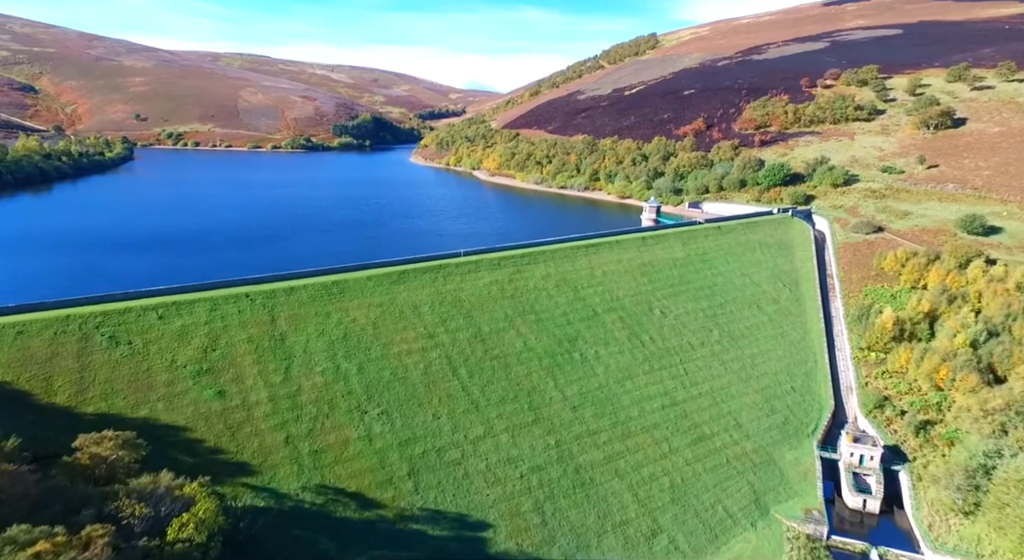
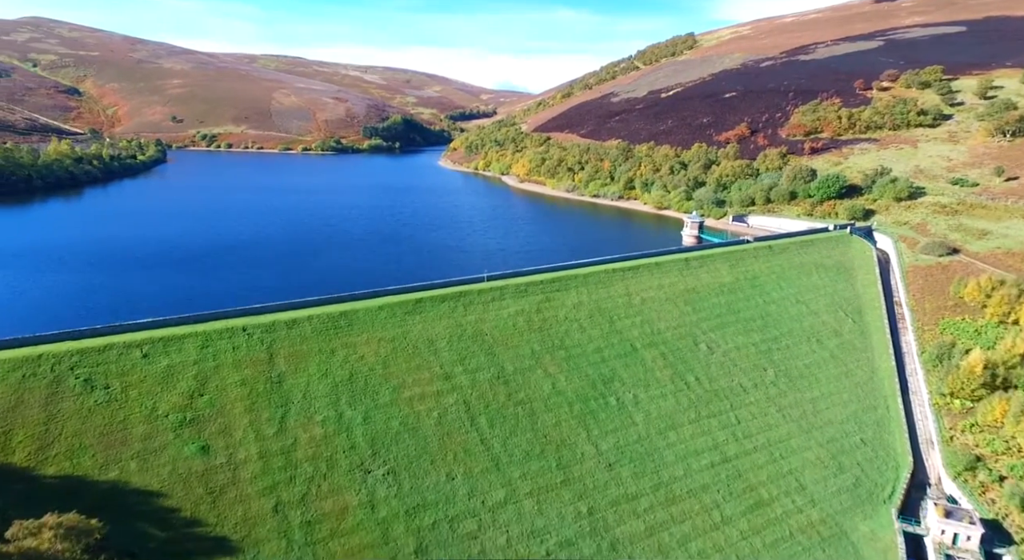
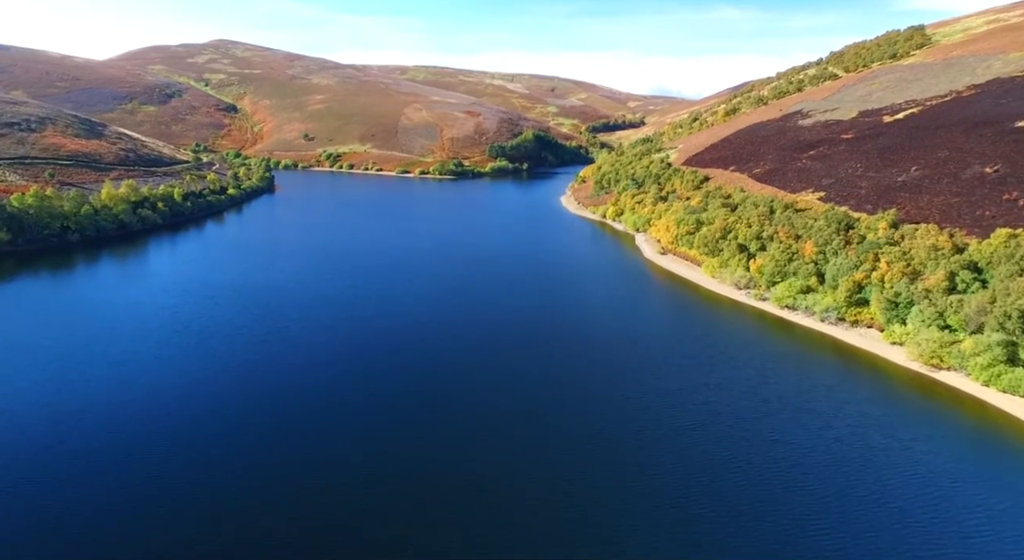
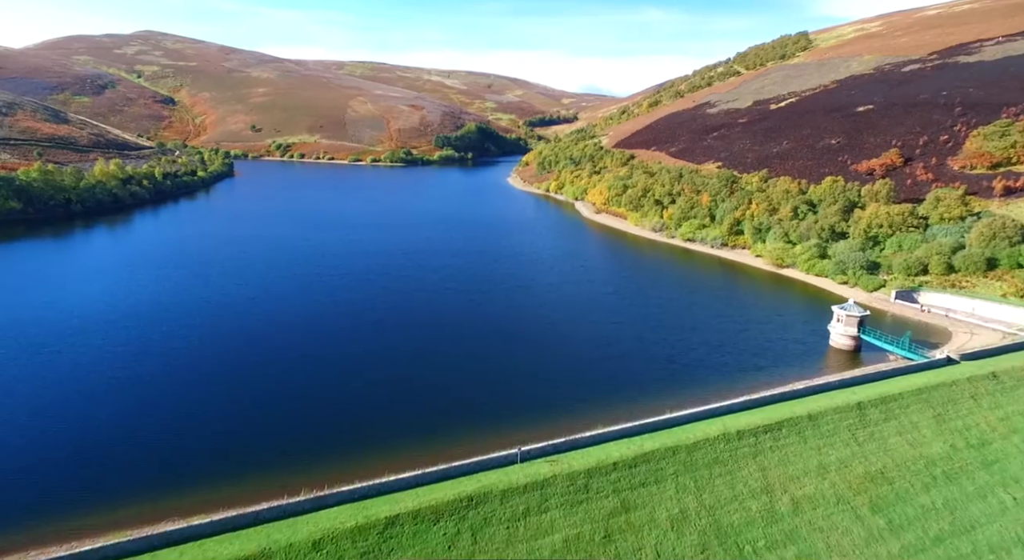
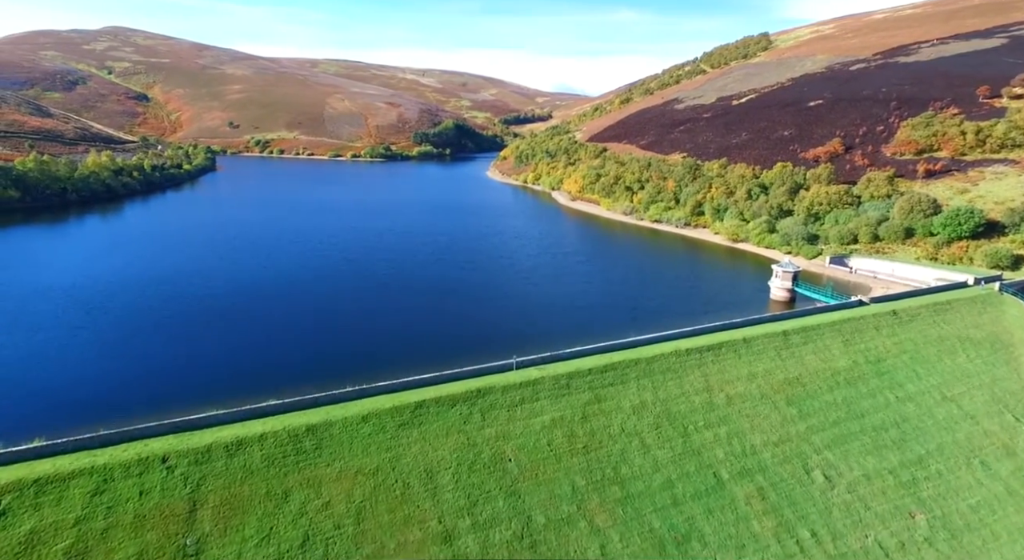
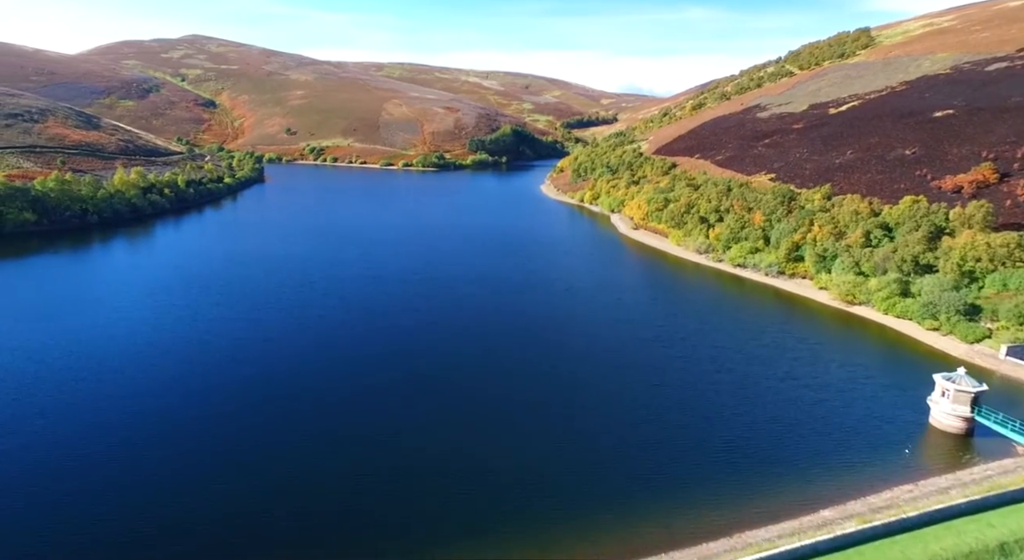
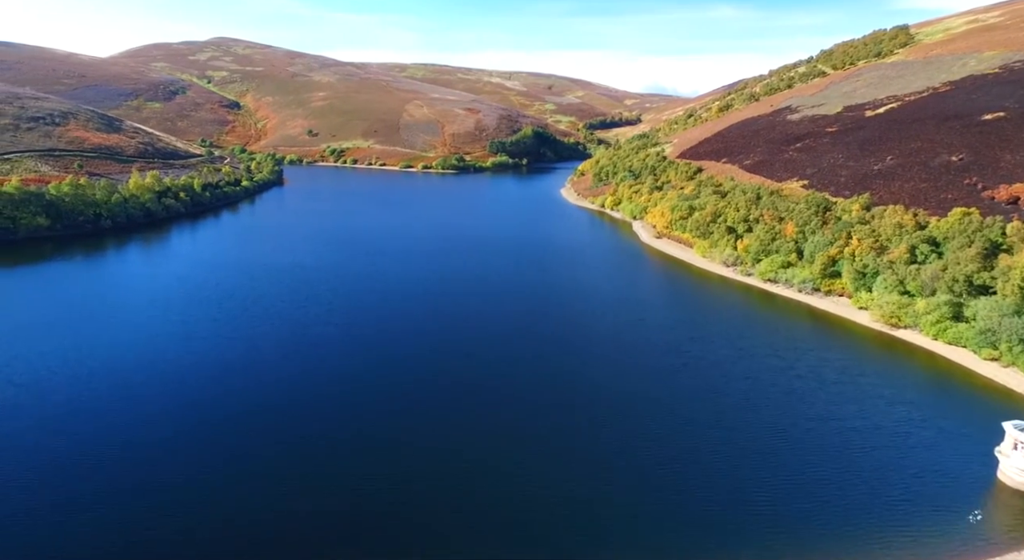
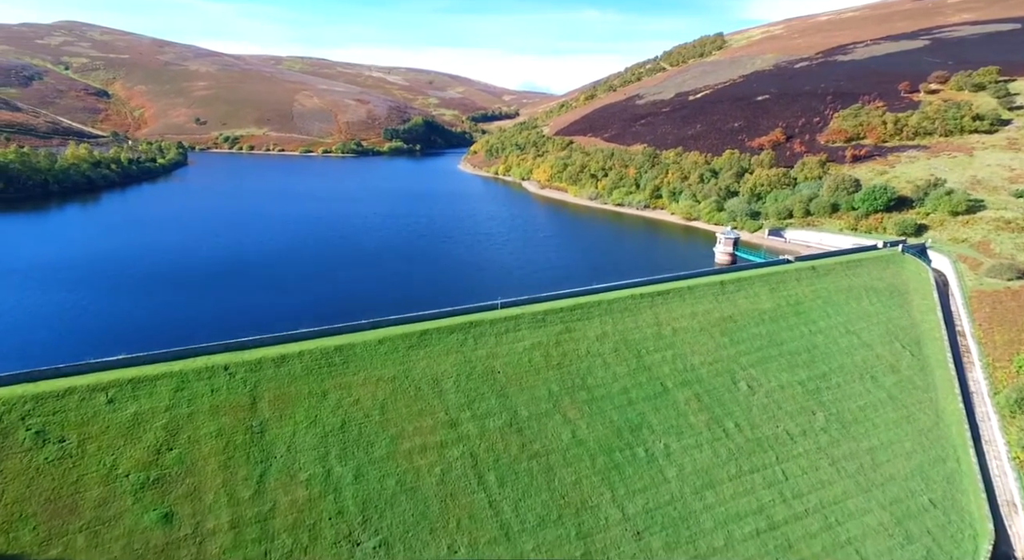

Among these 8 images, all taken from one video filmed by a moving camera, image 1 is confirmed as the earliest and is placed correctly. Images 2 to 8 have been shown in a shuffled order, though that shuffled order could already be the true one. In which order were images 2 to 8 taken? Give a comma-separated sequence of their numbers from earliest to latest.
2, 8, 5, 4, 6, 7, 3
